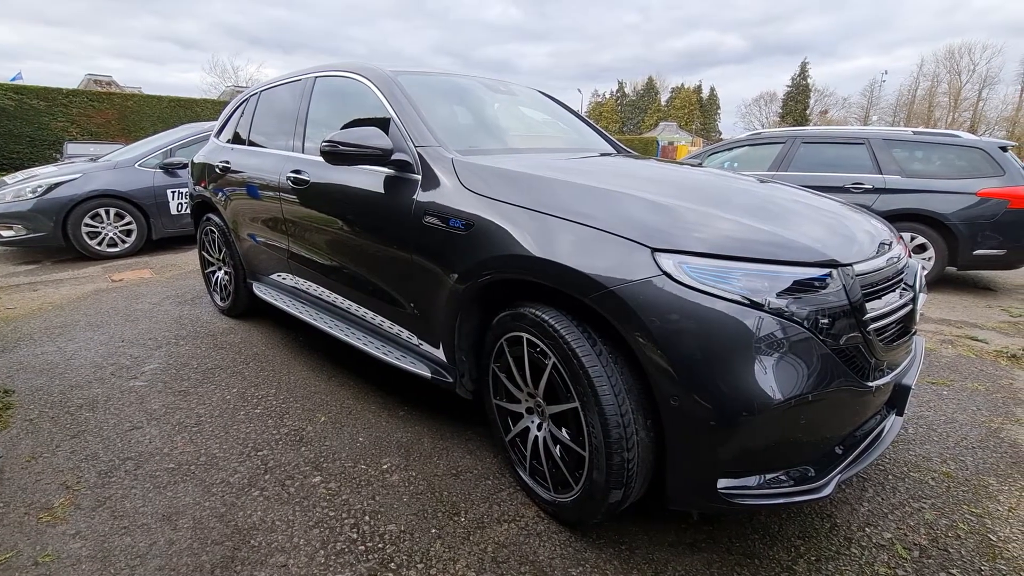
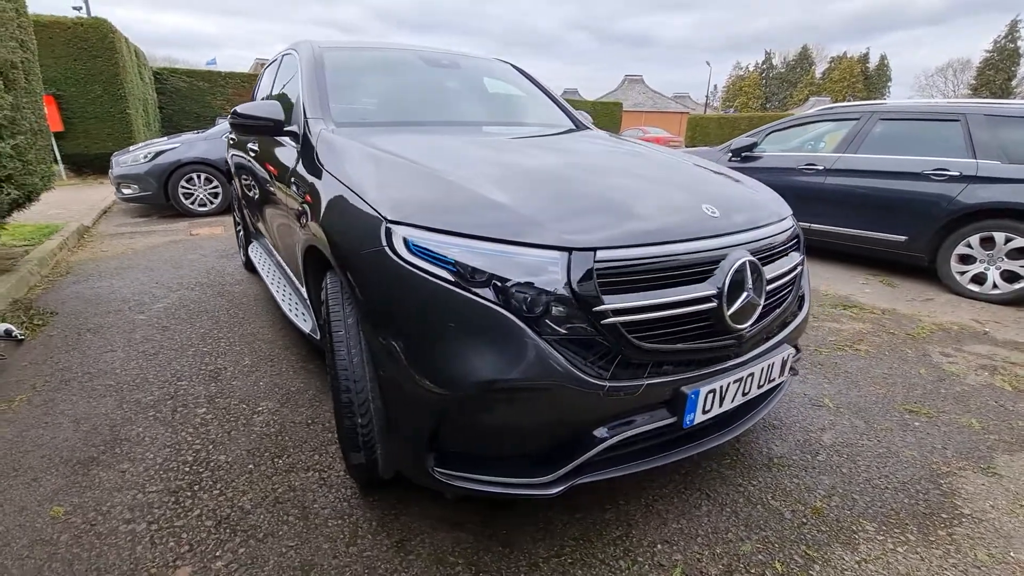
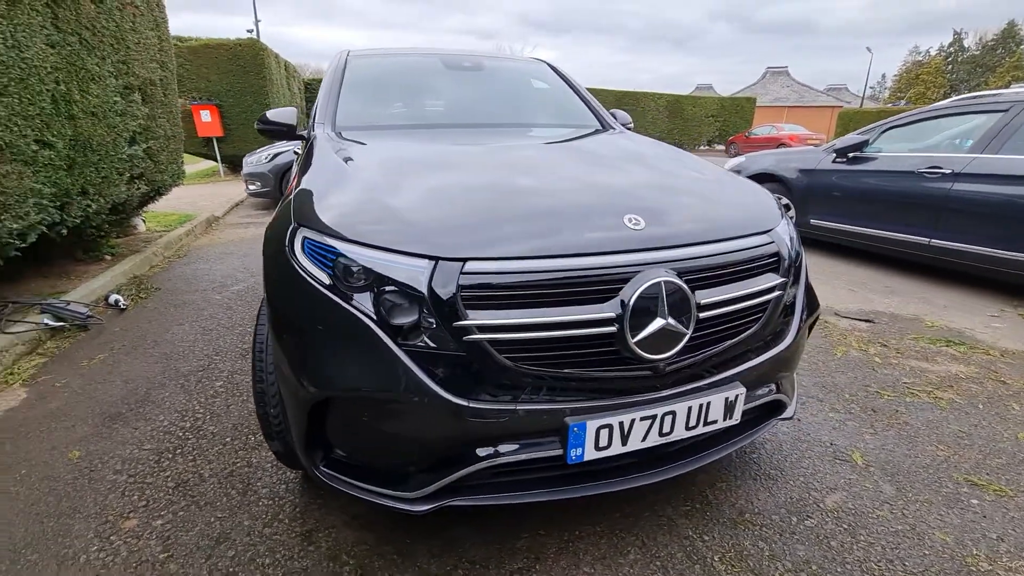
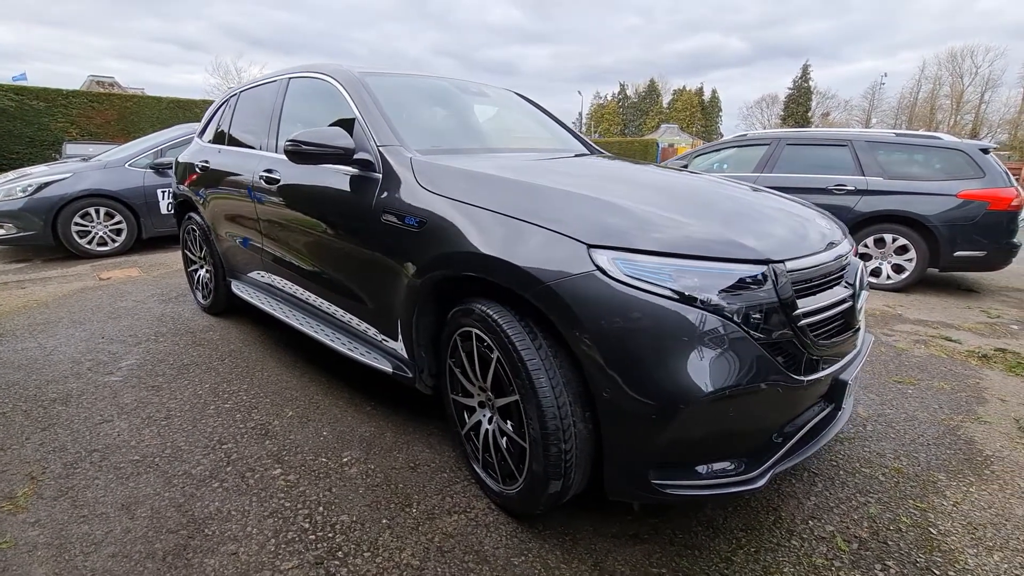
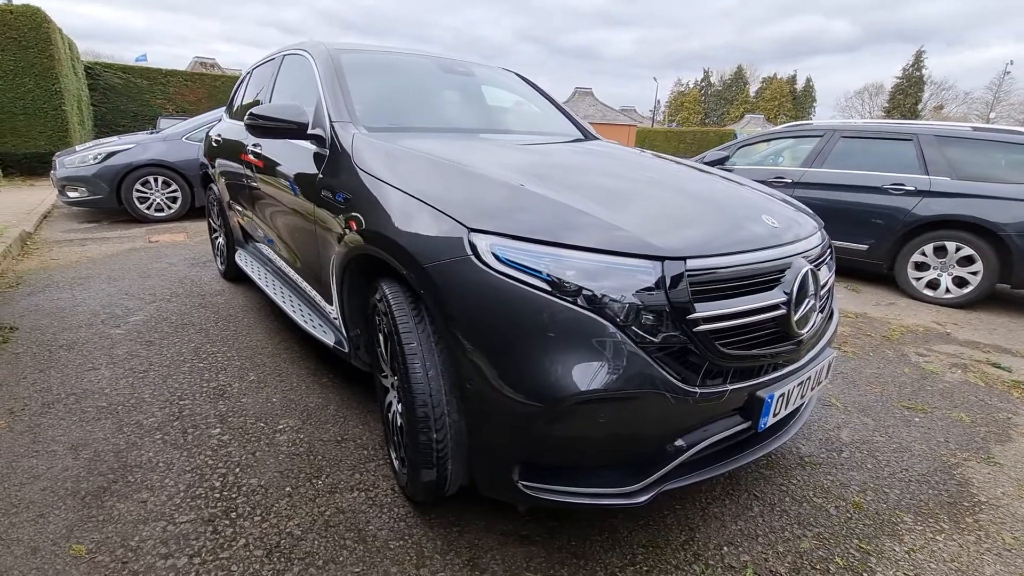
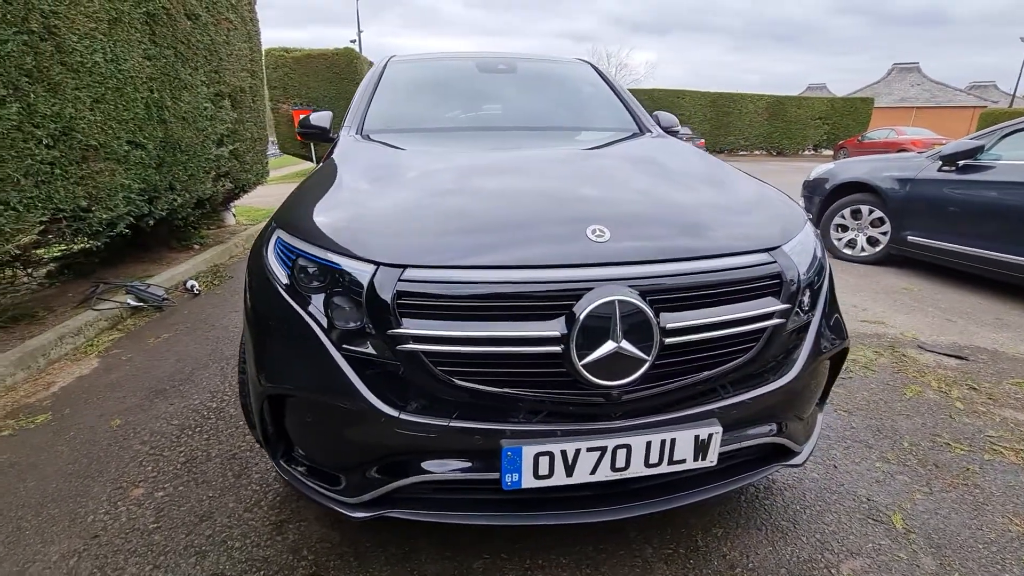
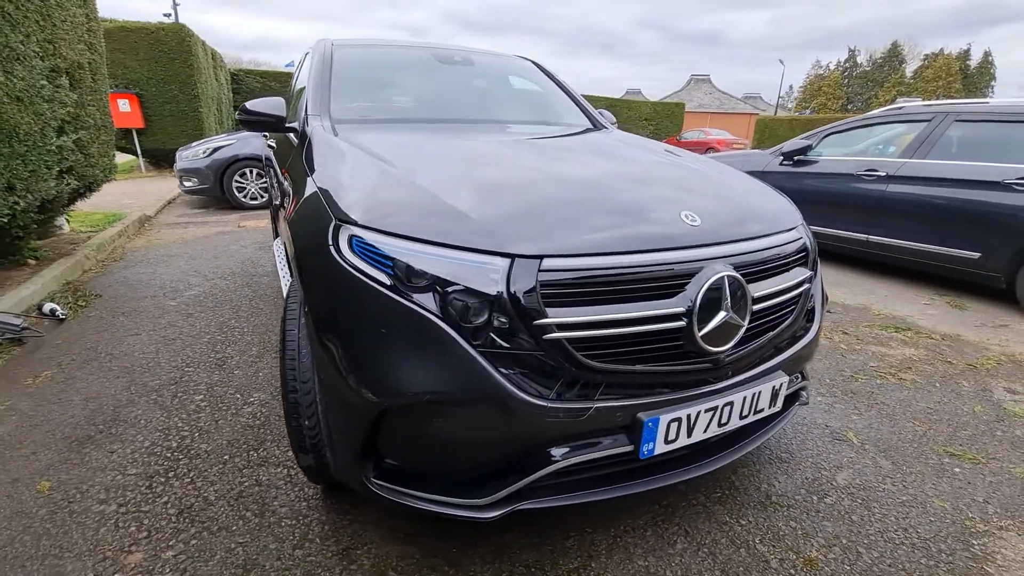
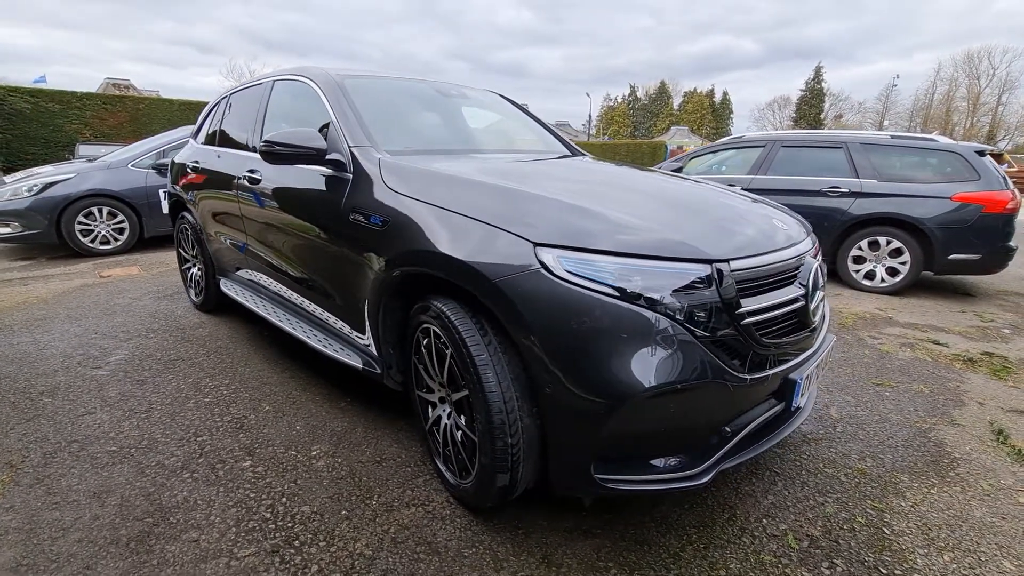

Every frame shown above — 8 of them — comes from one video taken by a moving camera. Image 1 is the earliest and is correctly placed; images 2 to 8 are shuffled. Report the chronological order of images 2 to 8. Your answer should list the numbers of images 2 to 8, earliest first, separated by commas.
4, 8, 5, 2, 7, 3, 6
